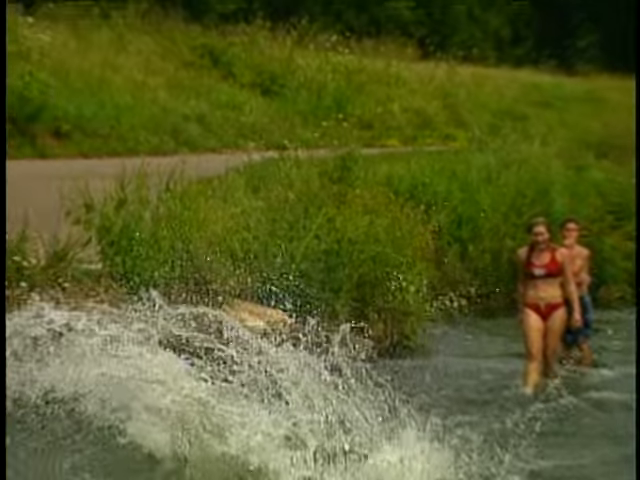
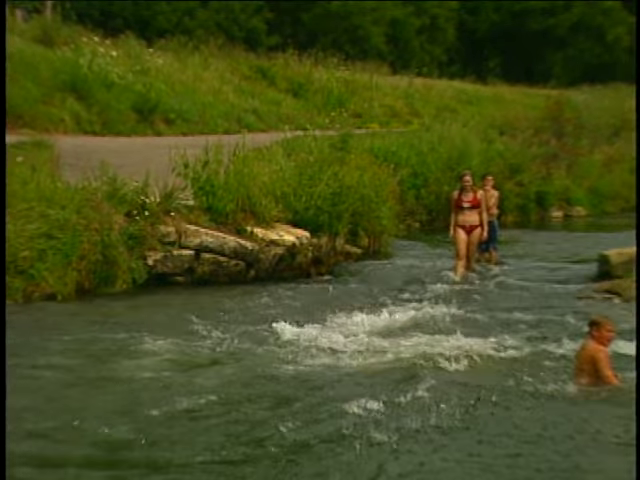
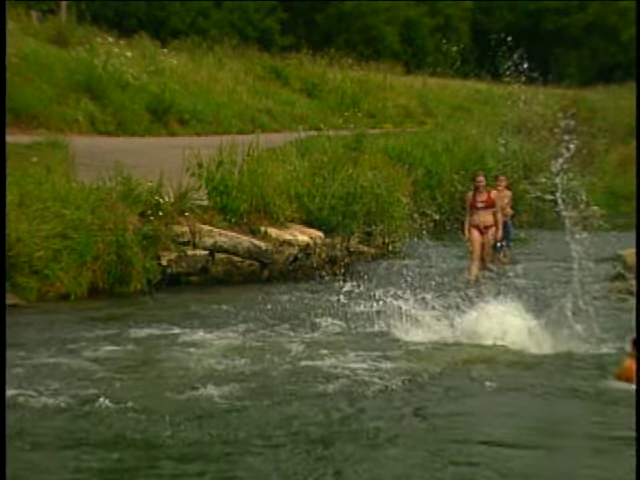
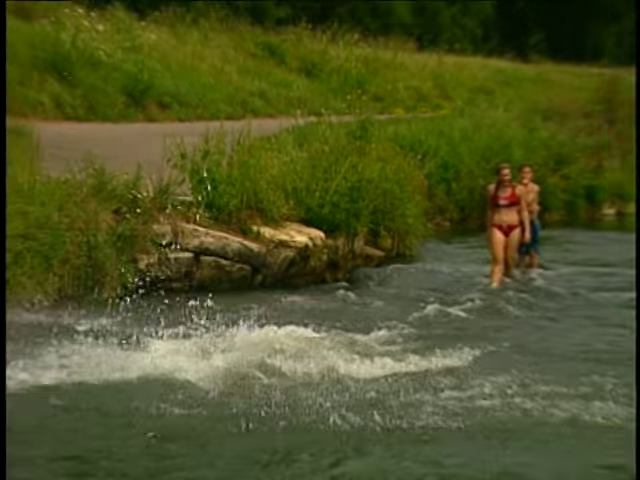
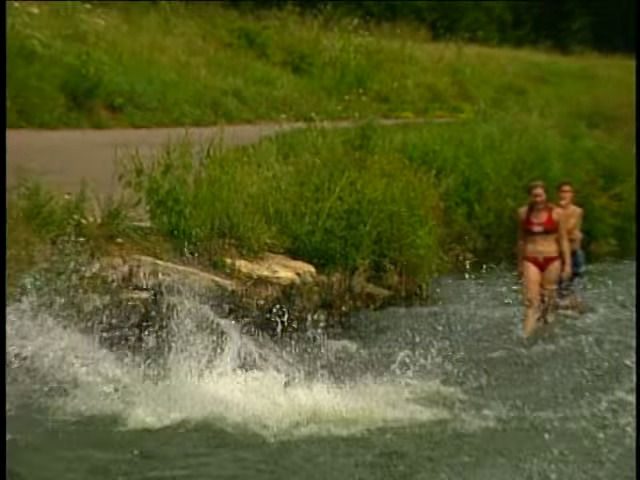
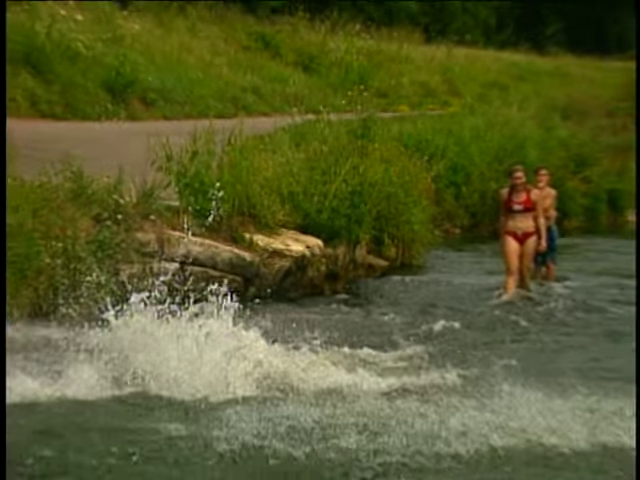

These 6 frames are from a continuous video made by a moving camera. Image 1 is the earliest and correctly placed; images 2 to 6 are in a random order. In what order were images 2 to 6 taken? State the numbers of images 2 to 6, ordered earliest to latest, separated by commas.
5, 6, 4, 3, 2
